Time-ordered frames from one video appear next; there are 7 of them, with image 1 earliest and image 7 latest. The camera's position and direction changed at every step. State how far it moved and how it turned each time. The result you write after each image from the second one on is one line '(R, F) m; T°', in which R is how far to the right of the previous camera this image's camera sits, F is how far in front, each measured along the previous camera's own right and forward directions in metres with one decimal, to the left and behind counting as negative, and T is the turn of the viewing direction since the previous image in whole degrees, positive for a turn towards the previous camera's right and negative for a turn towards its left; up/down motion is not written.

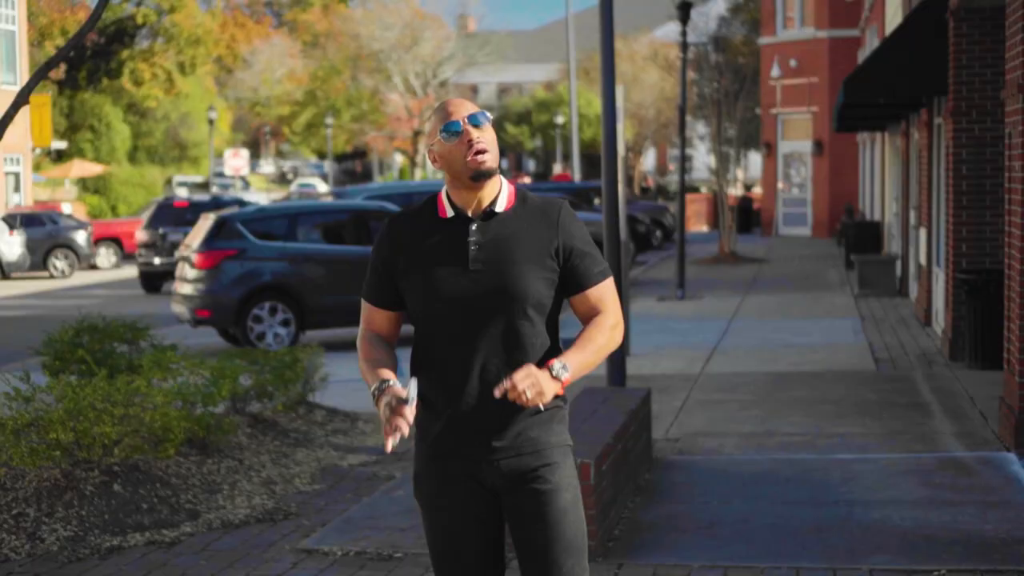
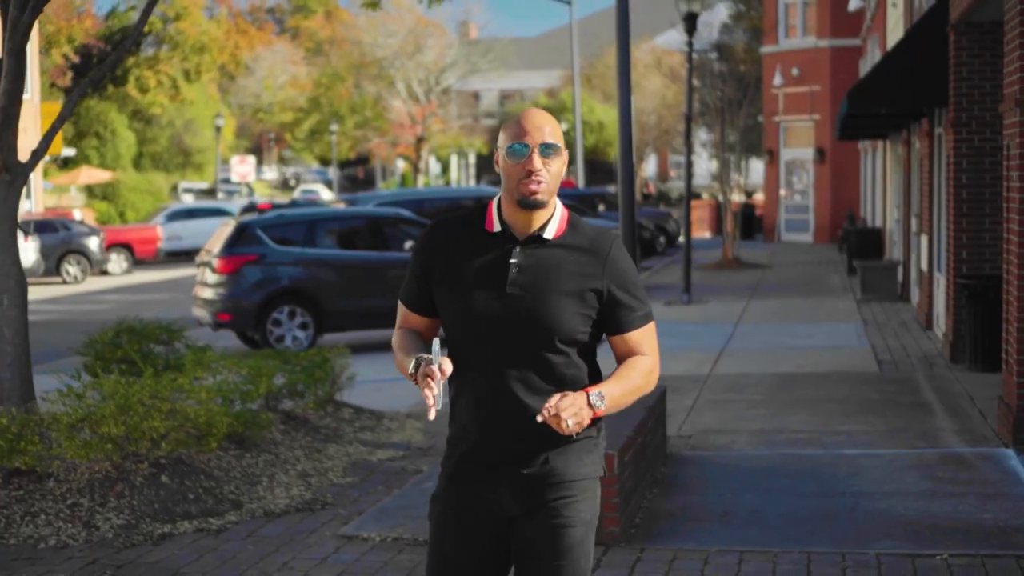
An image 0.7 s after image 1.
(-0.1, -0.5) m; 0°
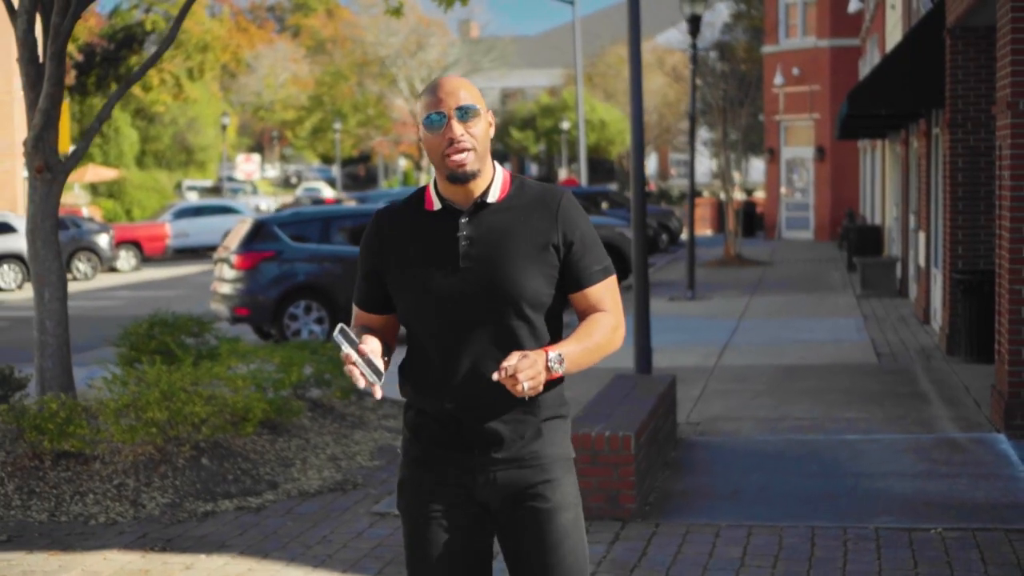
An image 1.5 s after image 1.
(-0.1, -0.5) m; 0°
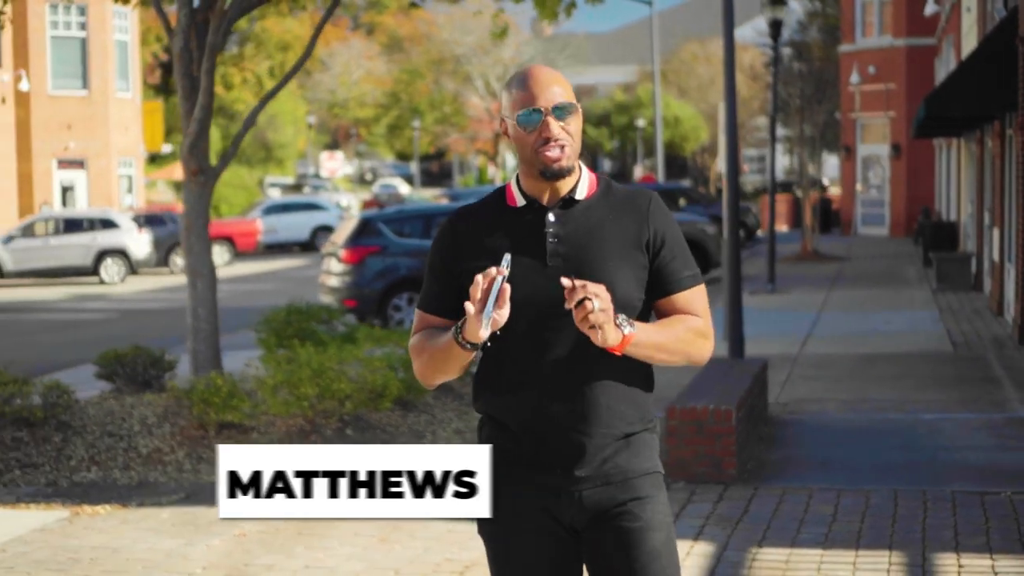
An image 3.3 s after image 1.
(-0.3, -1.1) m; -3°
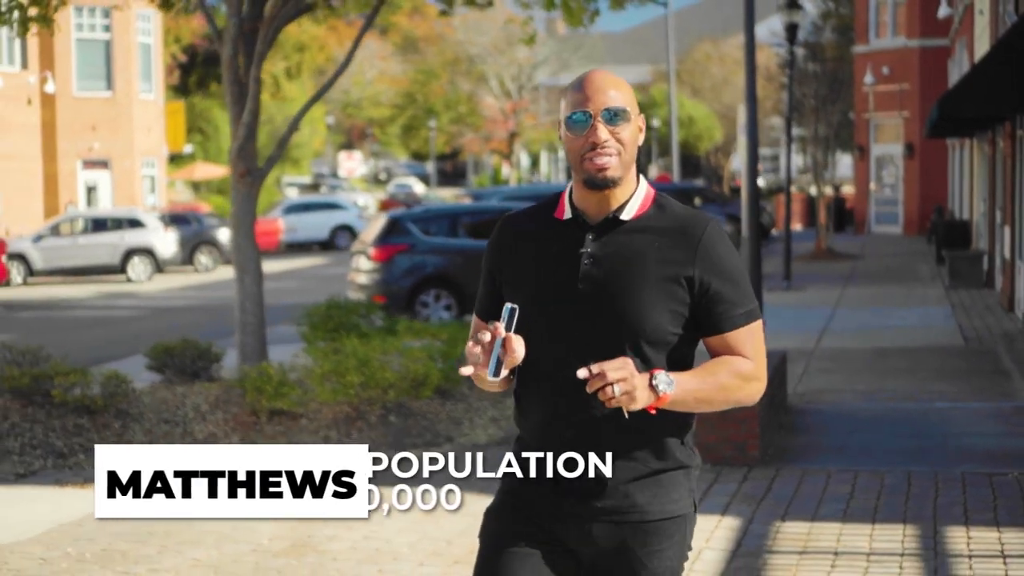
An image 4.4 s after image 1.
(-0.1, -0.6) m; 0°
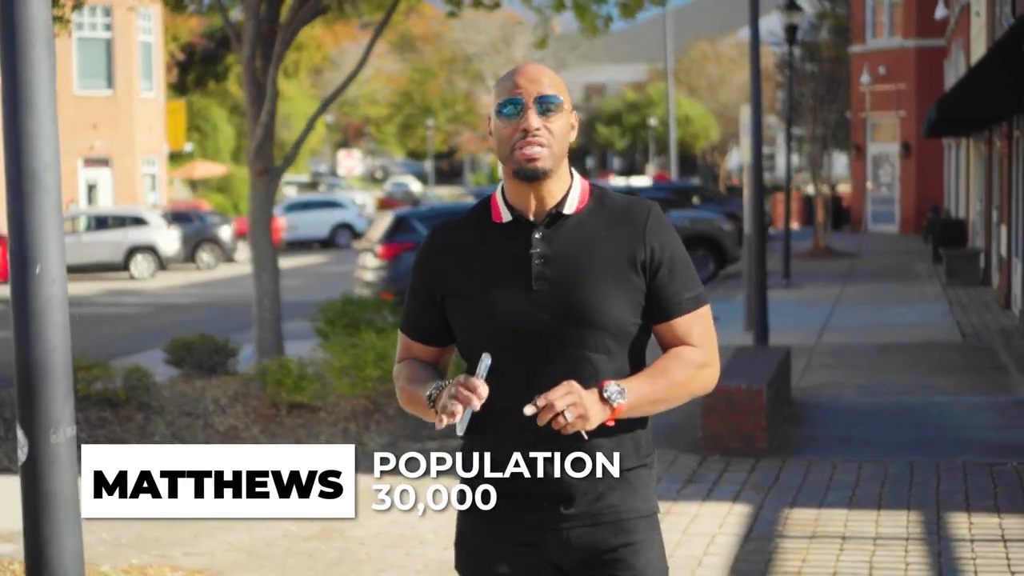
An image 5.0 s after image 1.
(-0.1, -0.3) m; 0°
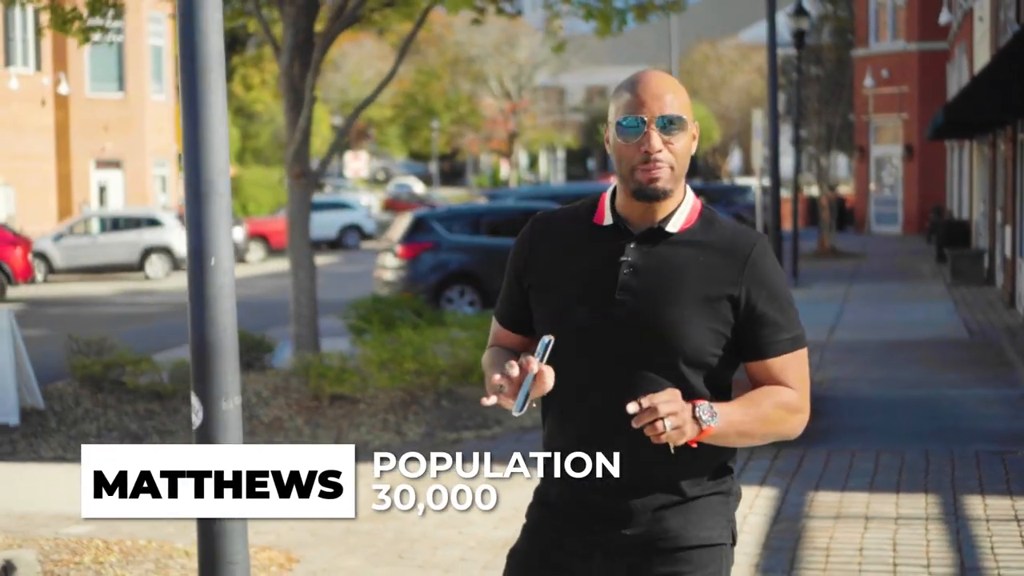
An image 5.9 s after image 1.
(-0.2, -0.5) m; 0°
